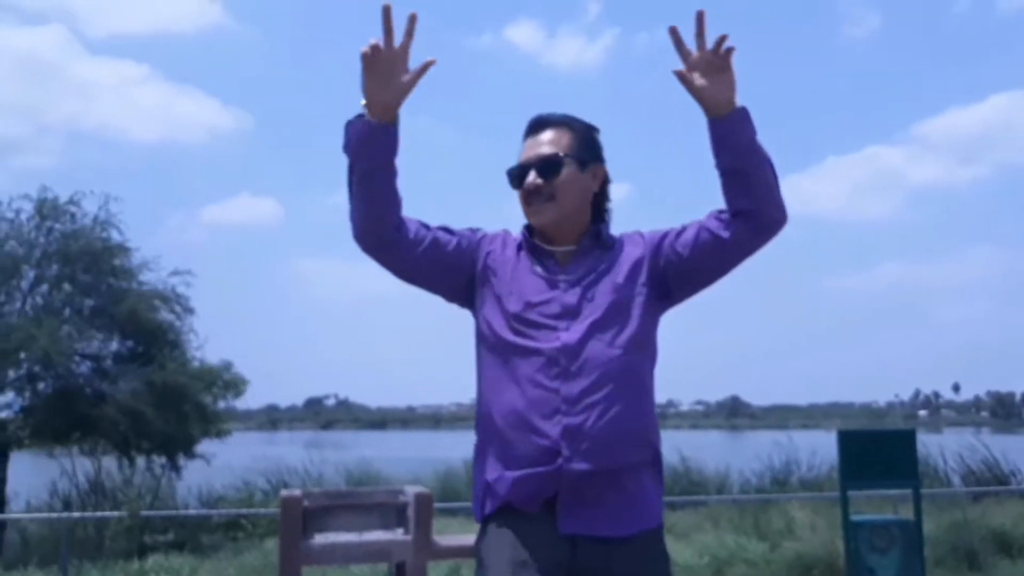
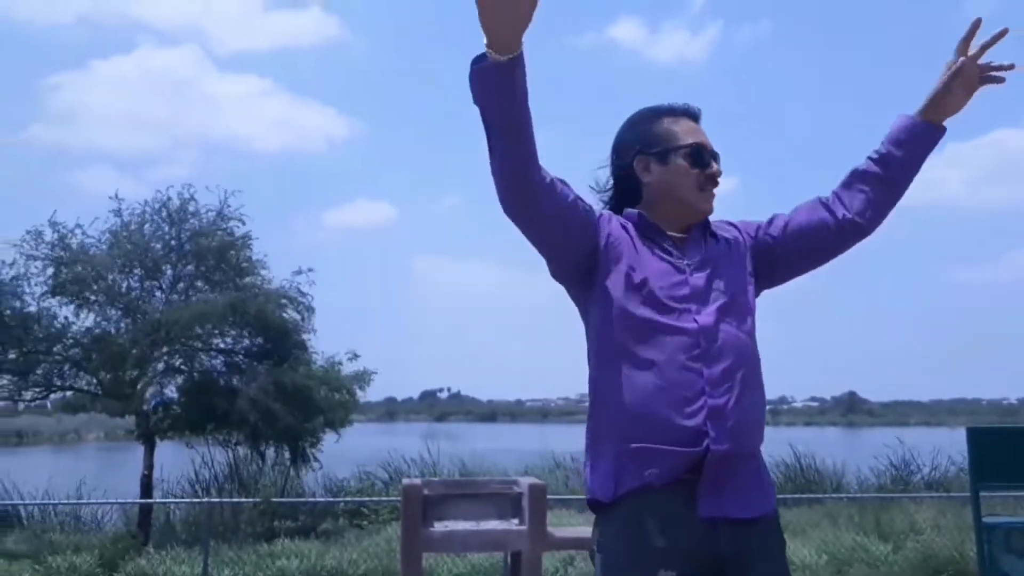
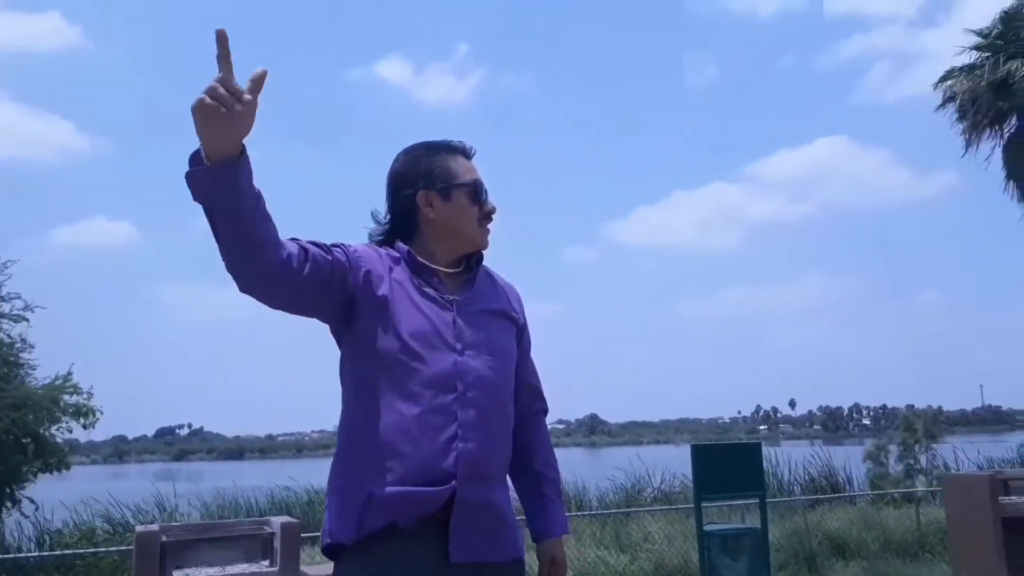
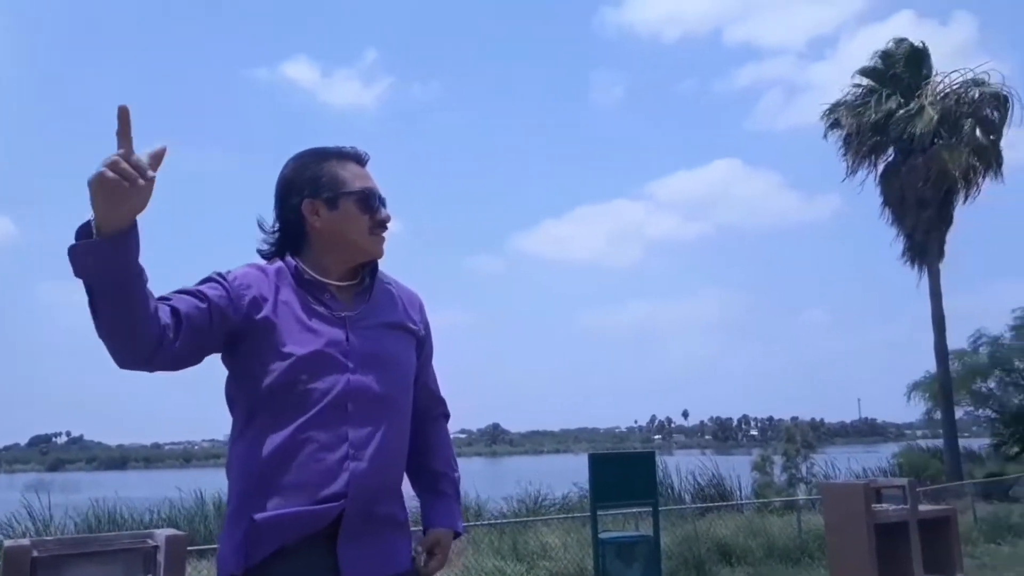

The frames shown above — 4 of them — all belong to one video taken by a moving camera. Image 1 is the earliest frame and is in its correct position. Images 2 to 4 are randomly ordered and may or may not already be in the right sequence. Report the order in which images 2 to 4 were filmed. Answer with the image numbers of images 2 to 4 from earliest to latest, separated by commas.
2, 3, 4
